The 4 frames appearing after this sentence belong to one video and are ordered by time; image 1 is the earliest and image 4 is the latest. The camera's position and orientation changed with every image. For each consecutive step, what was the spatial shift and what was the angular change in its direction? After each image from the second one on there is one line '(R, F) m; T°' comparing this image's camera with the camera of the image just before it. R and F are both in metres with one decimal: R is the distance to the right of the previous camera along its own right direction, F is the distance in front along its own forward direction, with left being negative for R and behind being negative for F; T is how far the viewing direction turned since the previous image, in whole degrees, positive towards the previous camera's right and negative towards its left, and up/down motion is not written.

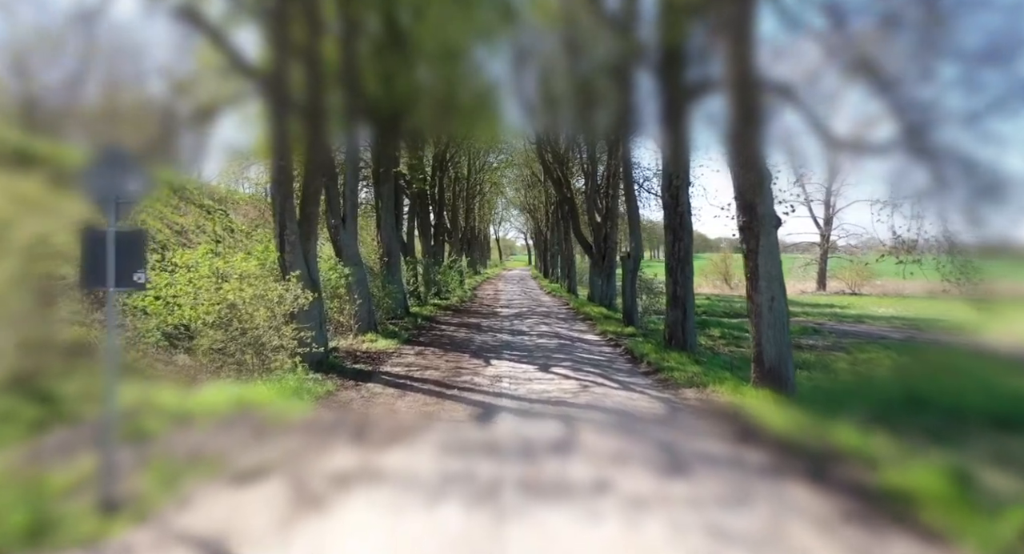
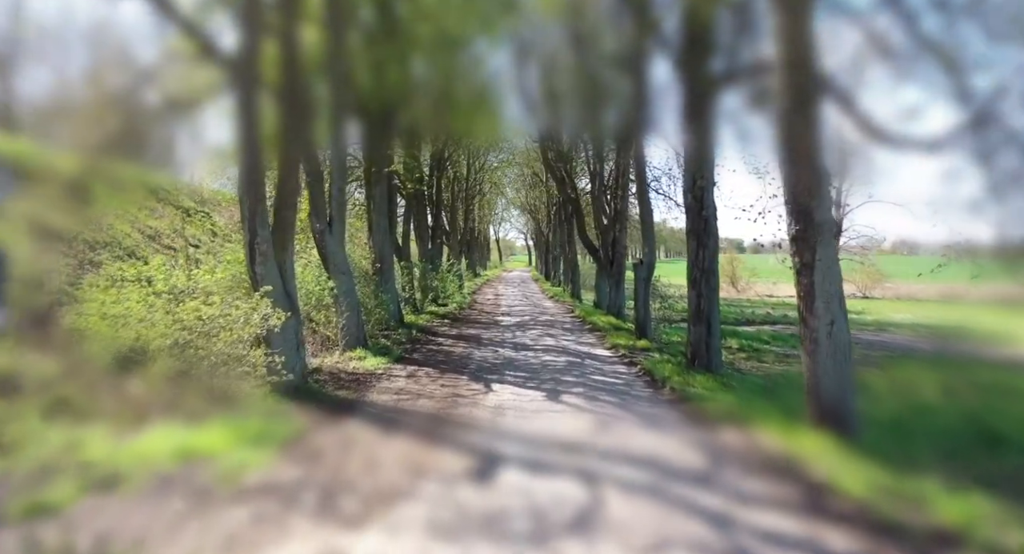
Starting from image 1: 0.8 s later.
(-0.1, +1.1) m; 0°
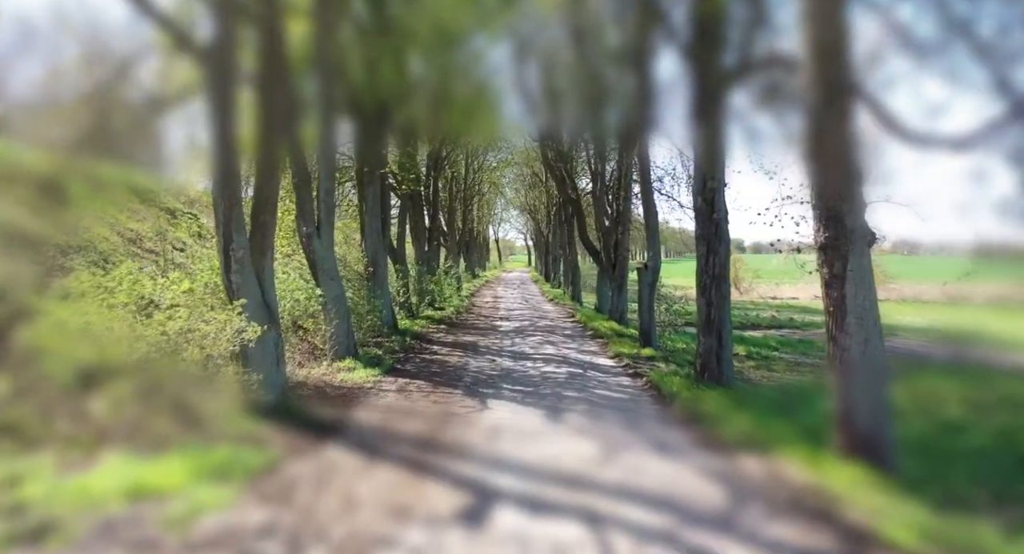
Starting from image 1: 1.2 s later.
(0.0, +0.6) m; 0°
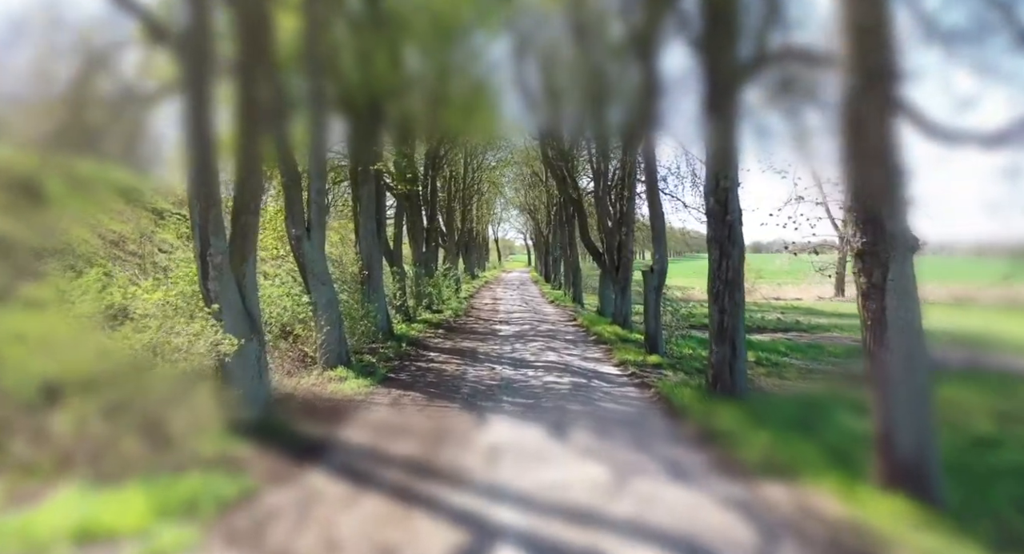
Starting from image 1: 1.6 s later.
(0.0, +0.5) m; 0°
